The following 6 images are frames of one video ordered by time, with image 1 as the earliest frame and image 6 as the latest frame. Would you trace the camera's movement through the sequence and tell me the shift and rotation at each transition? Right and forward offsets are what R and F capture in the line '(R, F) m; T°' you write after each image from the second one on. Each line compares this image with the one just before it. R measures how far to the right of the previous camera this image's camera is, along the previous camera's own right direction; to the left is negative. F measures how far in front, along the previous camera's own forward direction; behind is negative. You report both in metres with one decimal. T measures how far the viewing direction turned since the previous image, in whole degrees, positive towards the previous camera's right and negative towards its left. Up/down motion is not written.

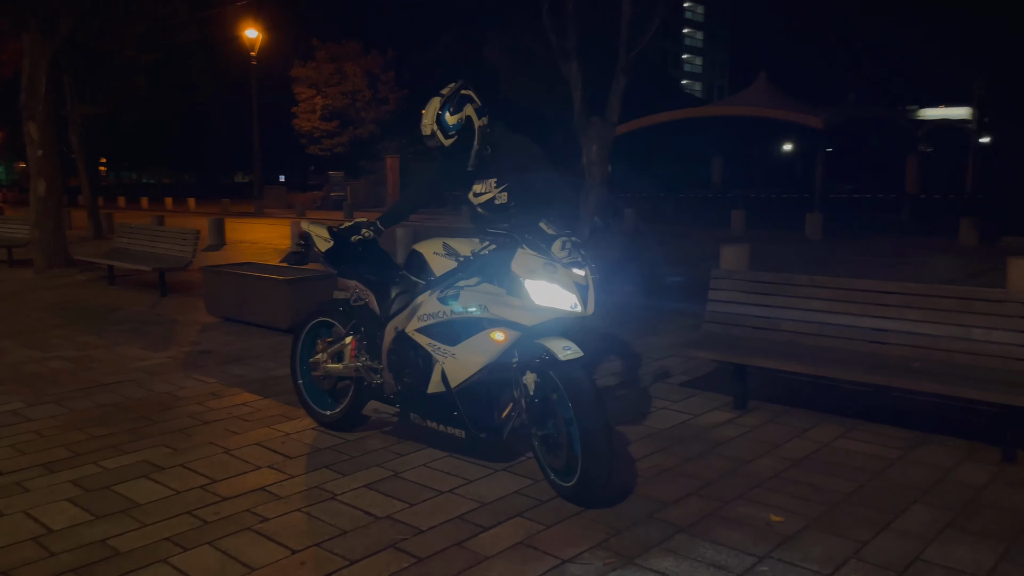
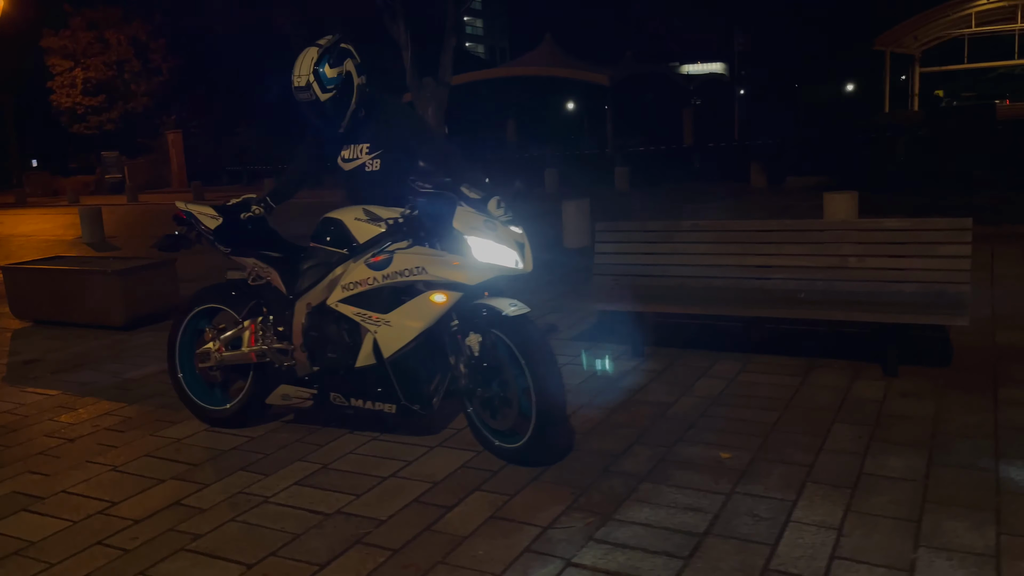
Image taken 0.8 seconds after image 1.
(-0.7, +0.3) m; +14°
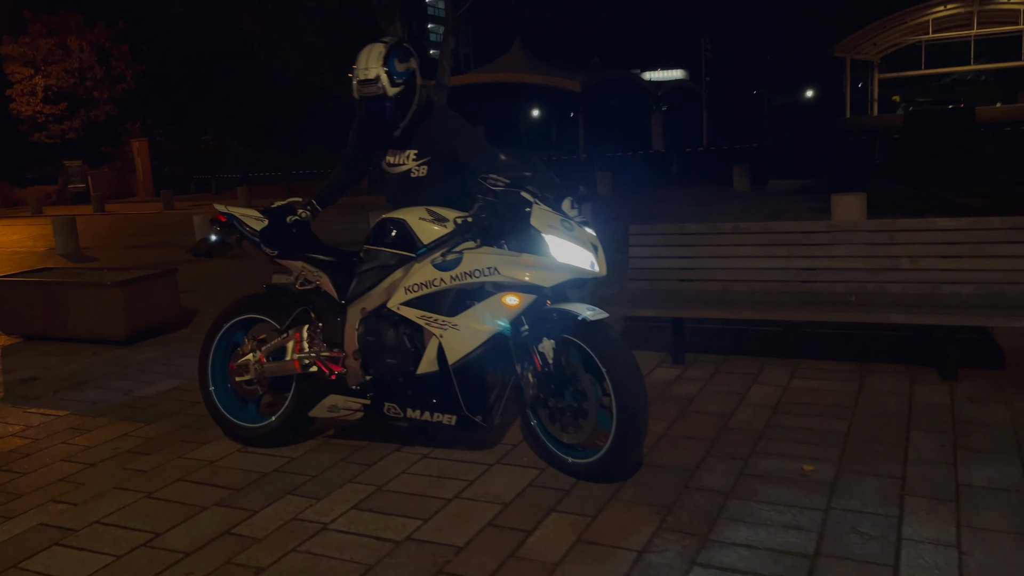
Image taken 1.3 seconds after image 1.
(-0.5, +0.3) m; +2°
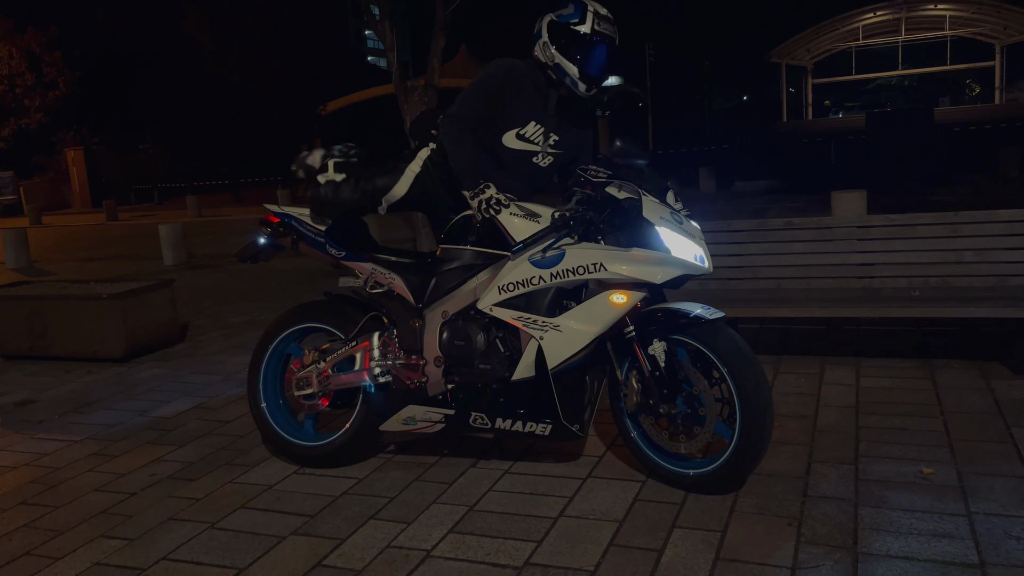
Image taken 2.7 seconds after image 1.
(-0.7, +0.3) m; +4°
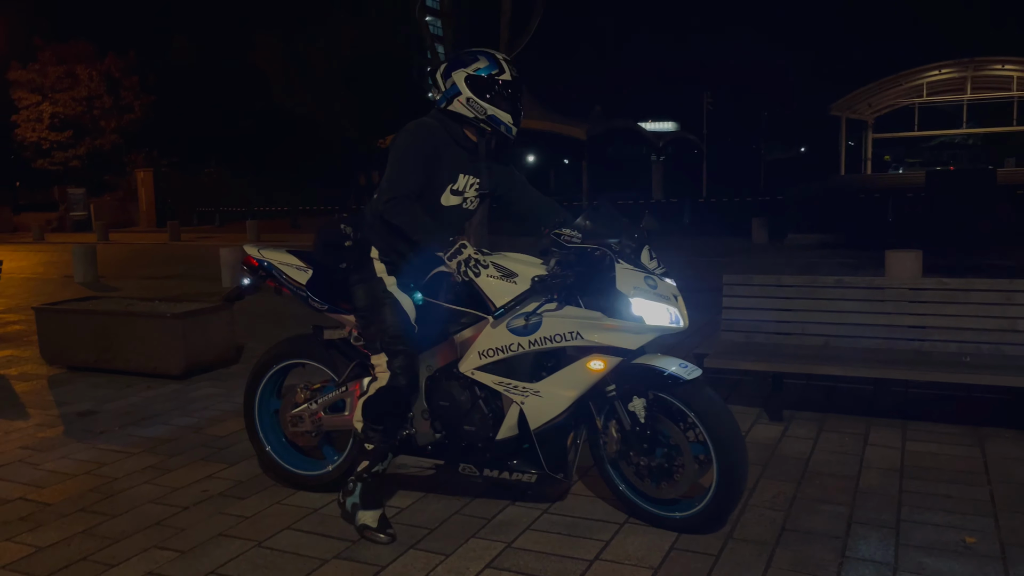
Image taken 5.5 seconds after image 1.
(0.0, -0.1) m; -3°
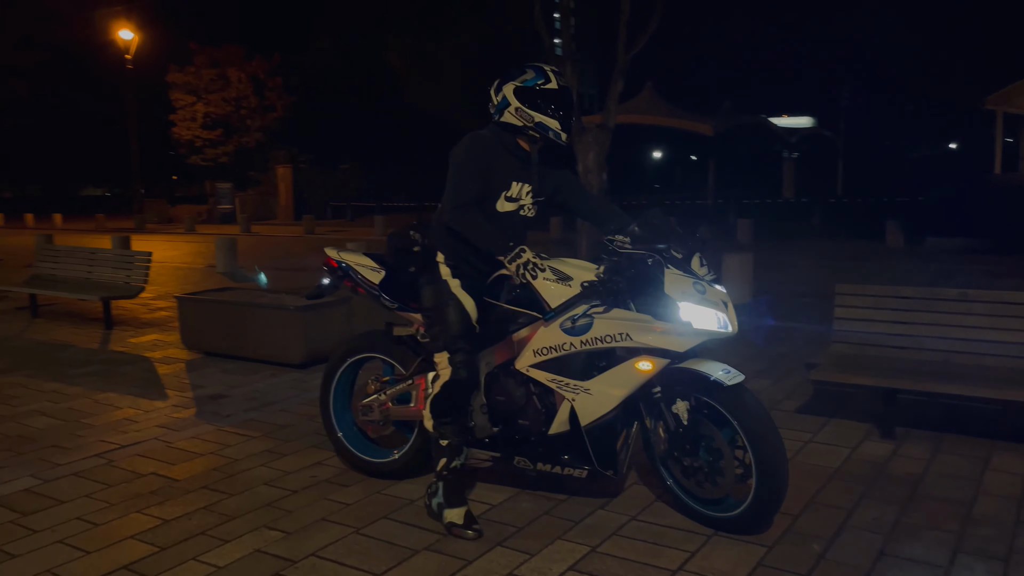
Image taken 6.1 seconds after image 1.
(+0.2, -0.1) m; -8°
